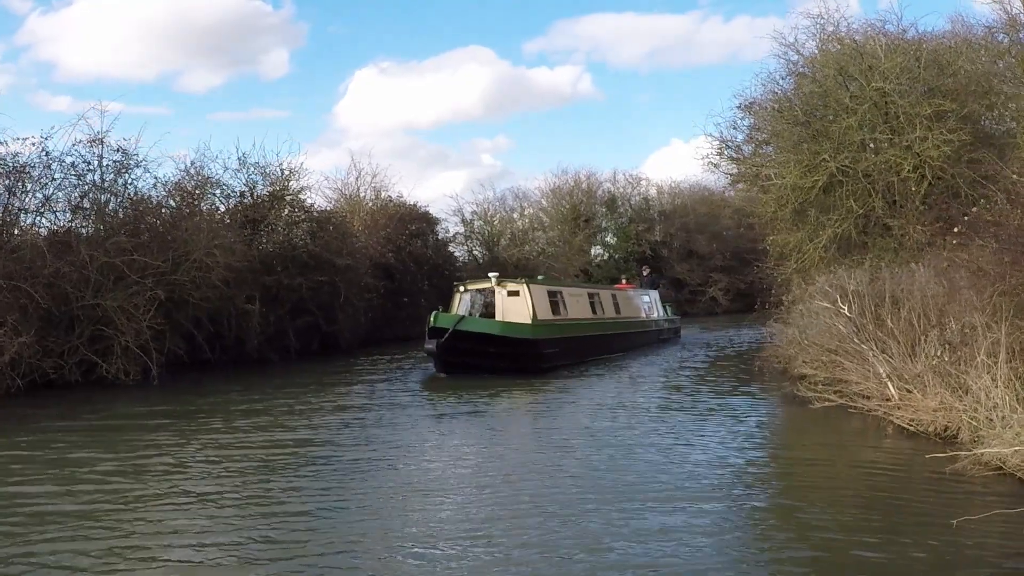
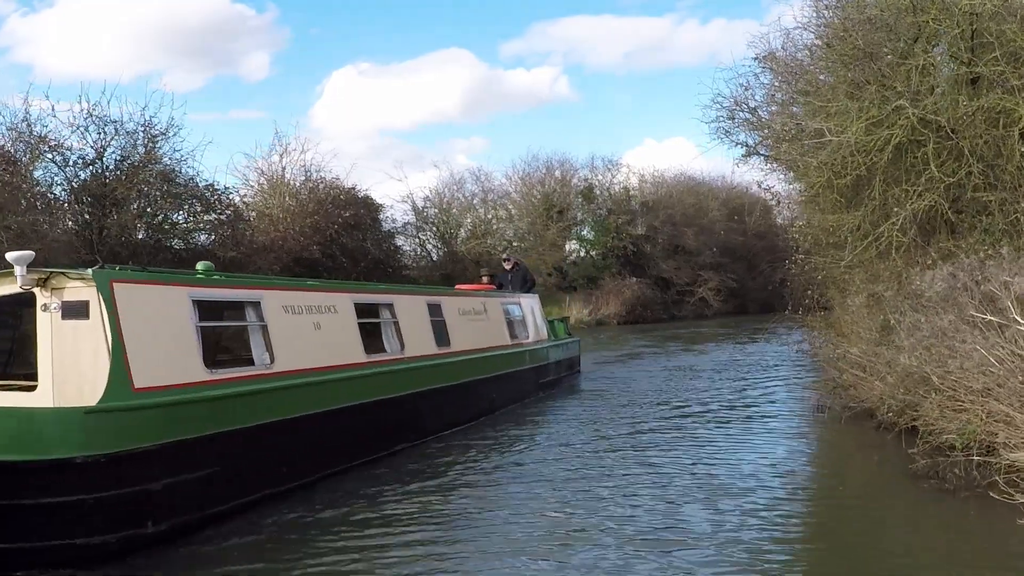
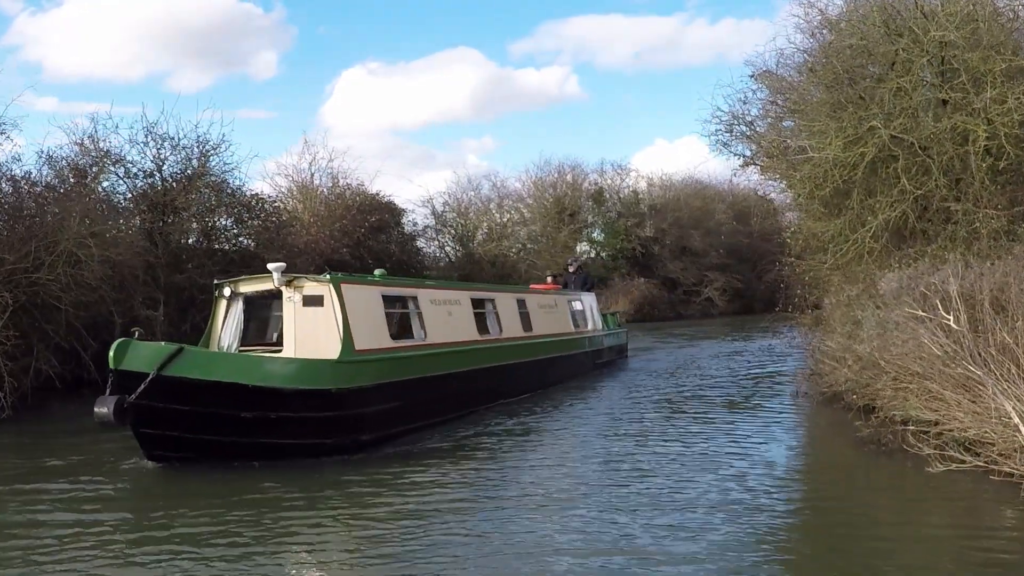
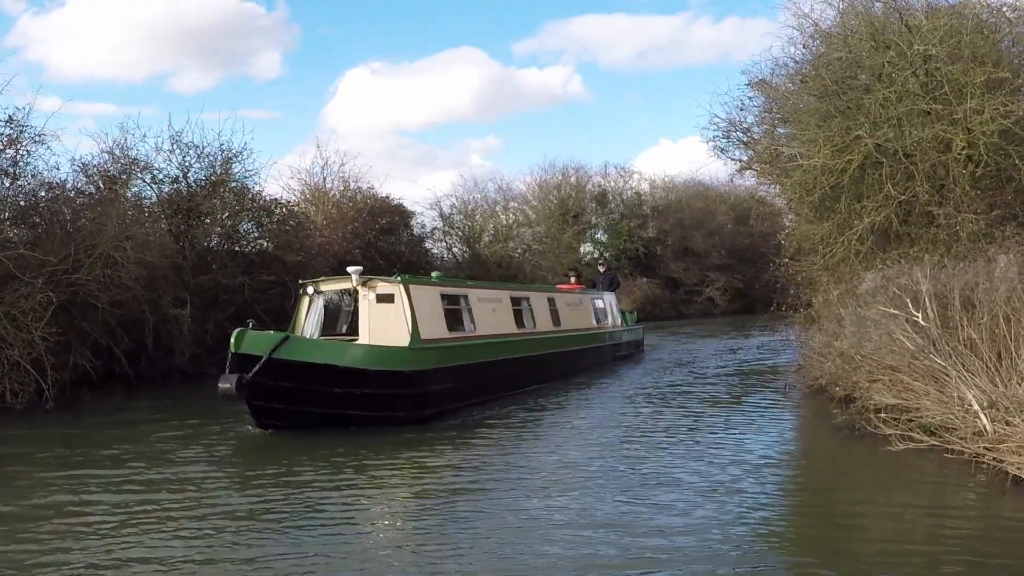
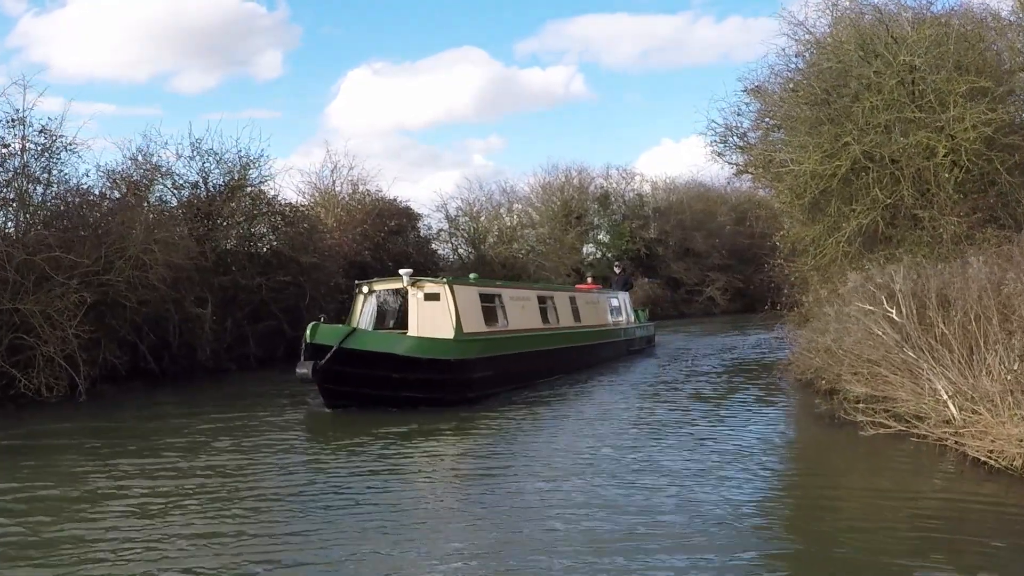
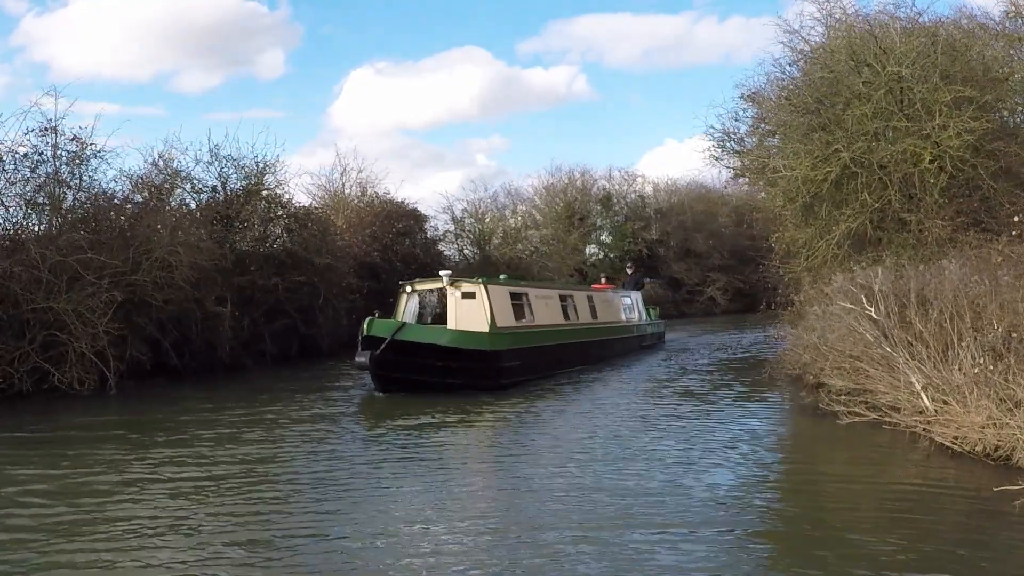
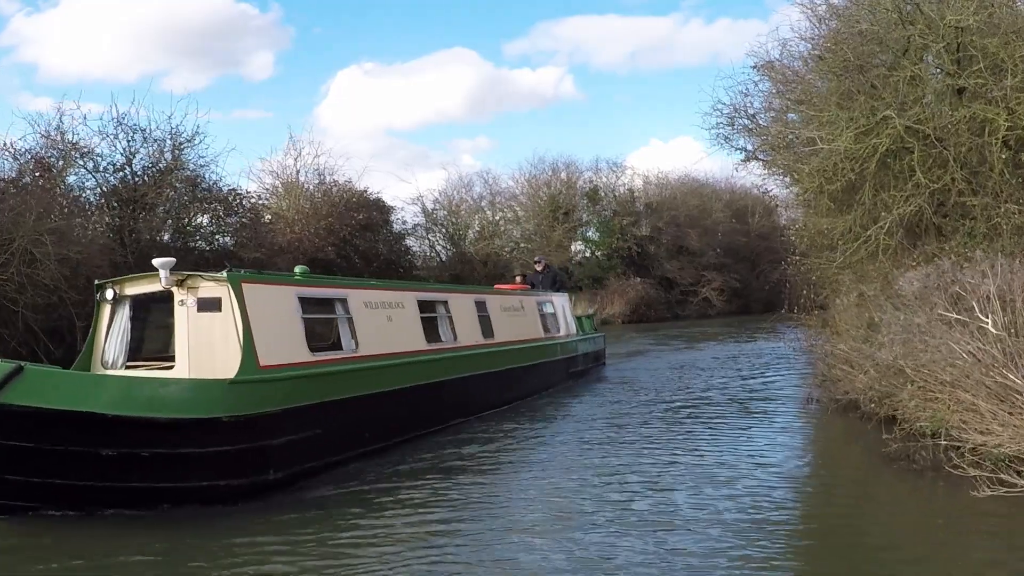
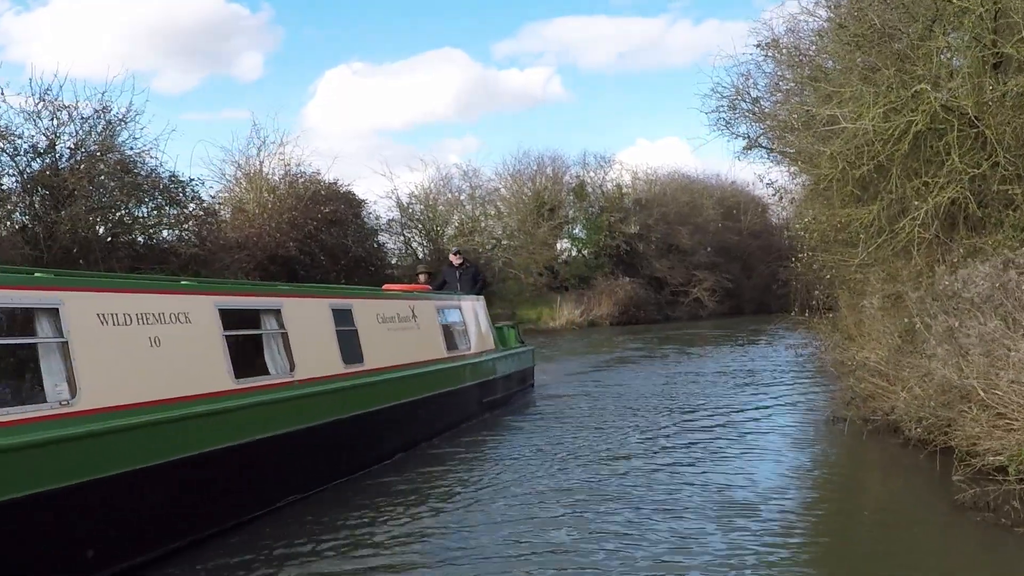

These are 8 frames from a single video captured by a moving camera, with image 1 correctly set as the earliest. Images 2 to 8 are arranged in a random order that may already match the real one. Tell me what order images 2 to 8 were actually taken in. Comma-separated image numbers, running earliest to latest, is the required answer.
6, 5, 4, 3, 7, 2, 8
